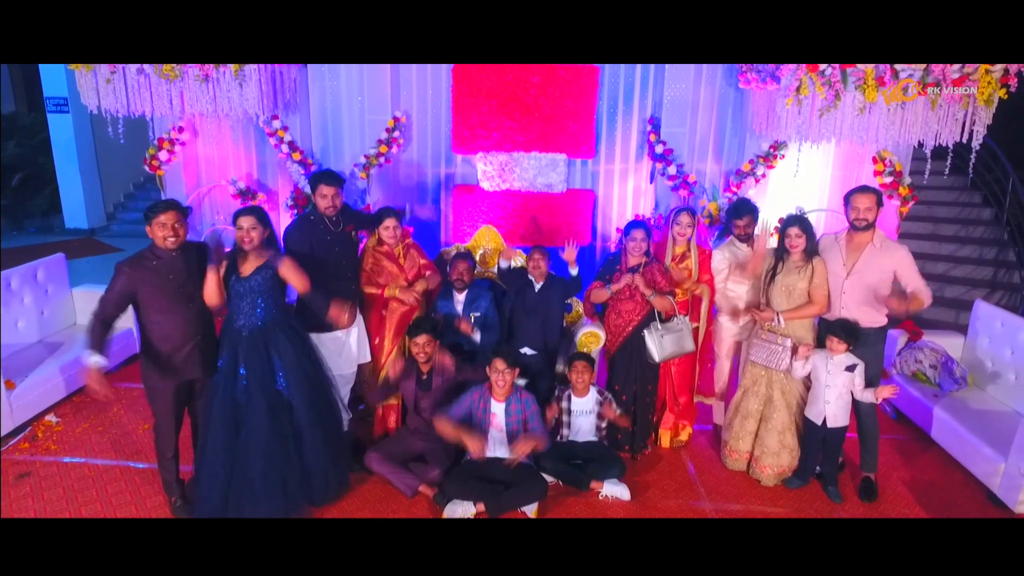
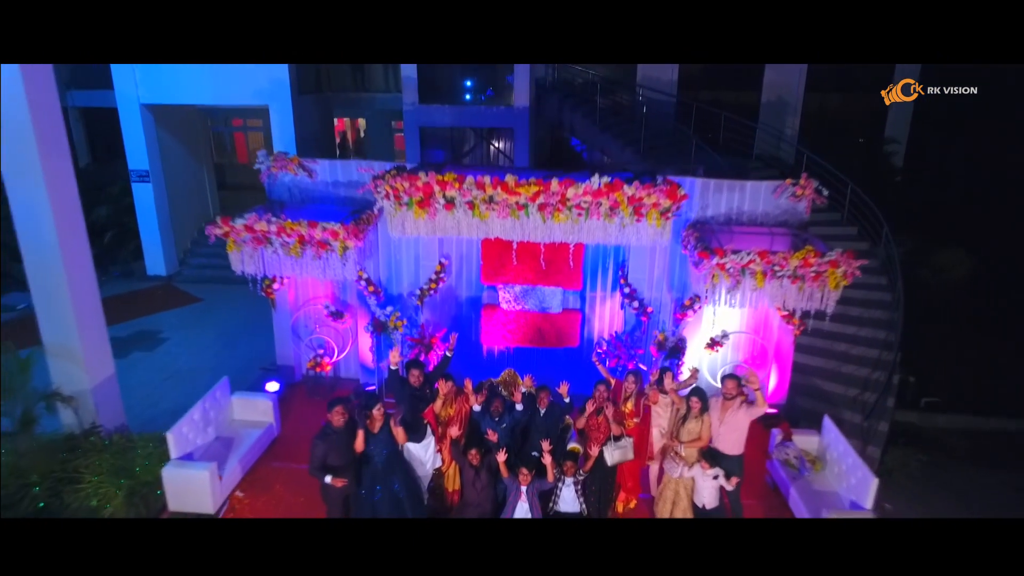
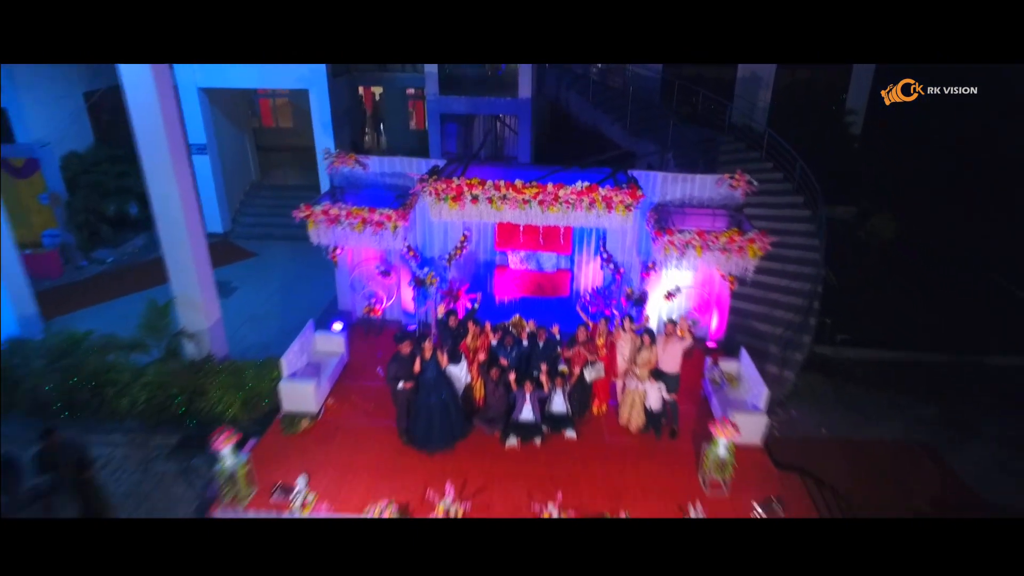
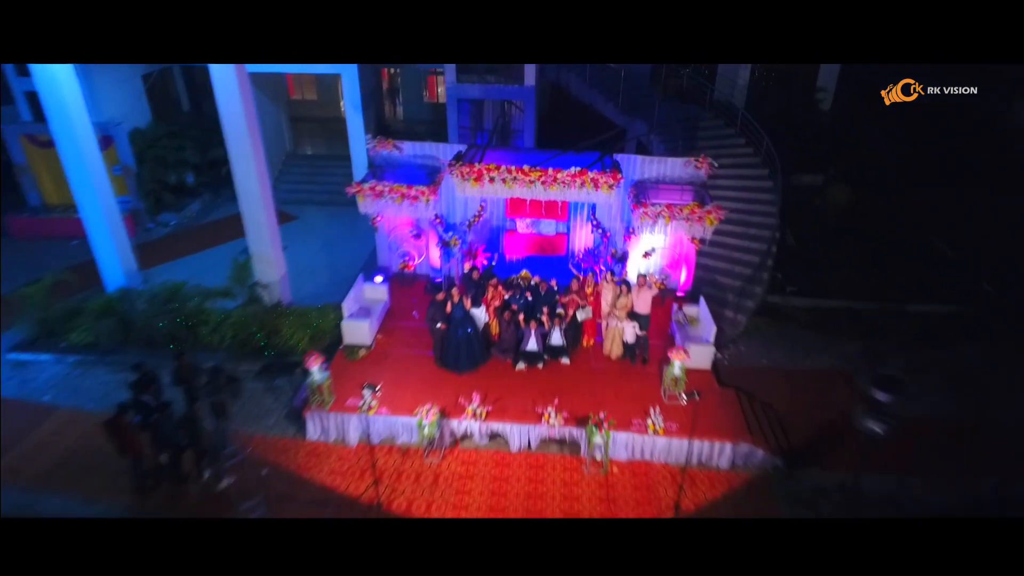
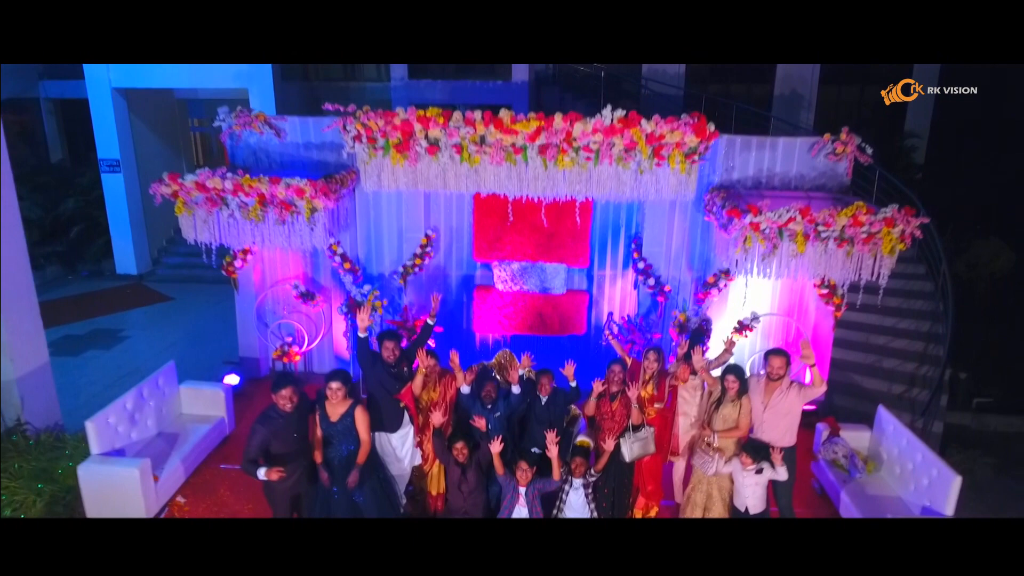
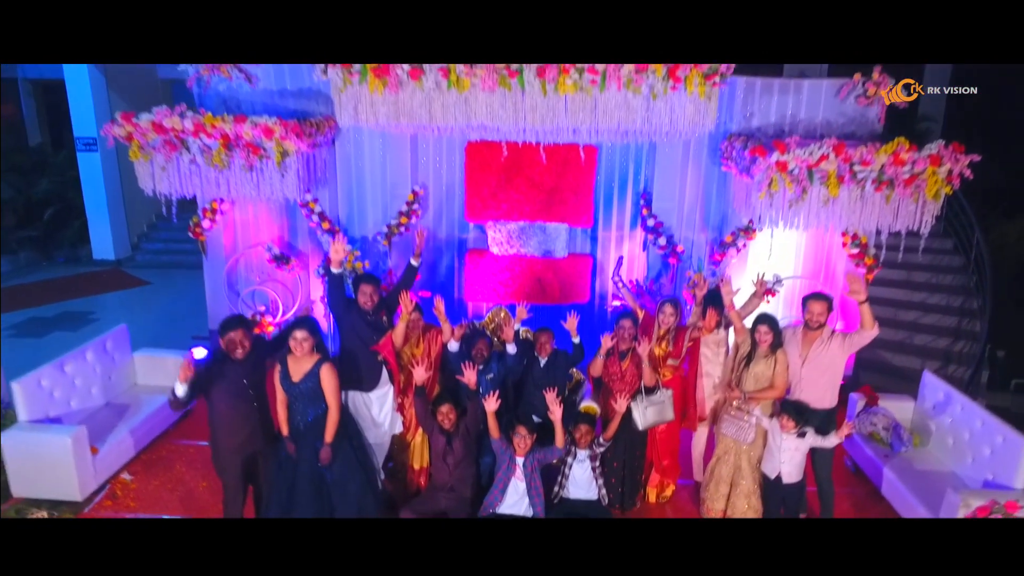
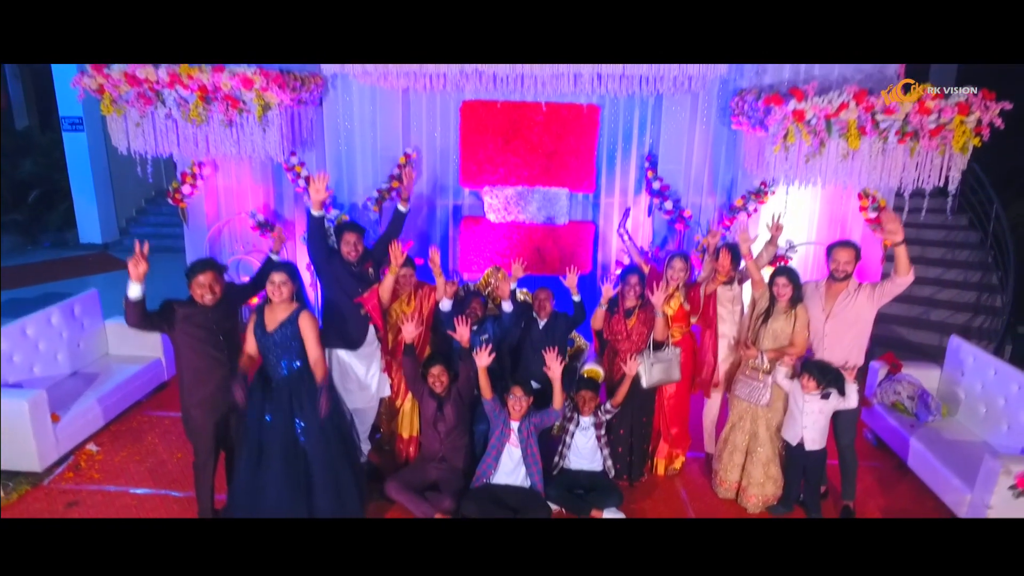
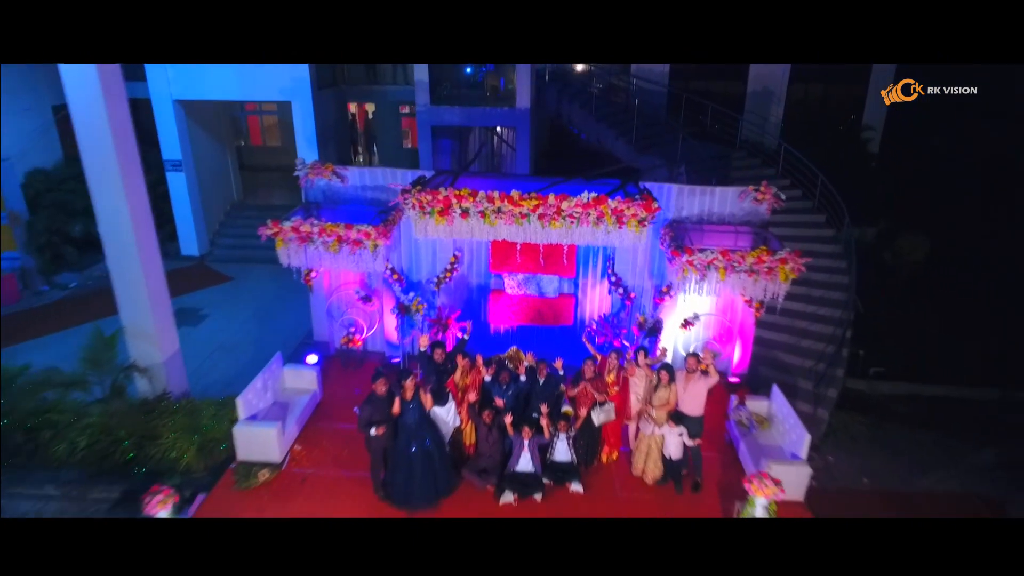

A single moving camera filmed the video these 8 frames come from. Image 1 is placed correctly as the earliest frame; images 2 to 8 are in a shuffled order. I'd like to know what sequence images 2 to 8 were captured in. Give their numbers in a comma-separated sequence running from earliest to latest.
7, 6, 5, 2, 8, 3, 4
